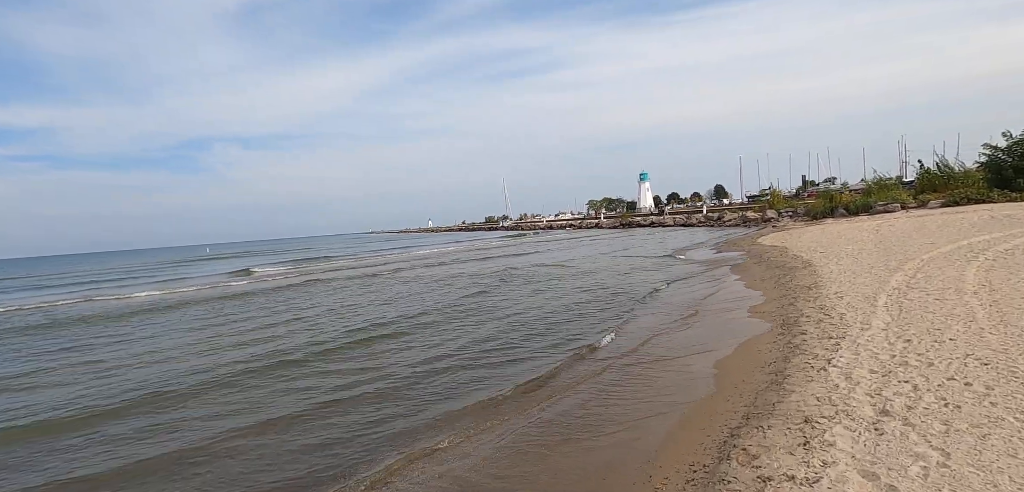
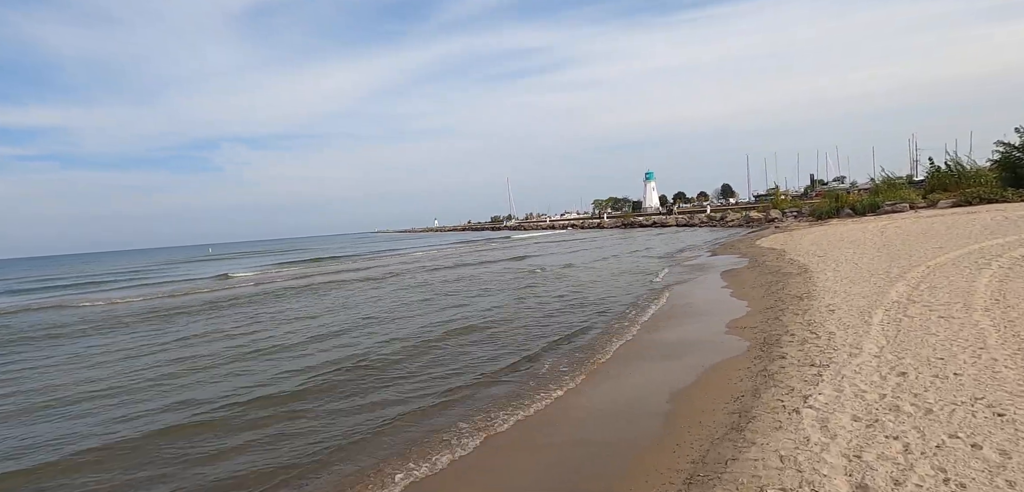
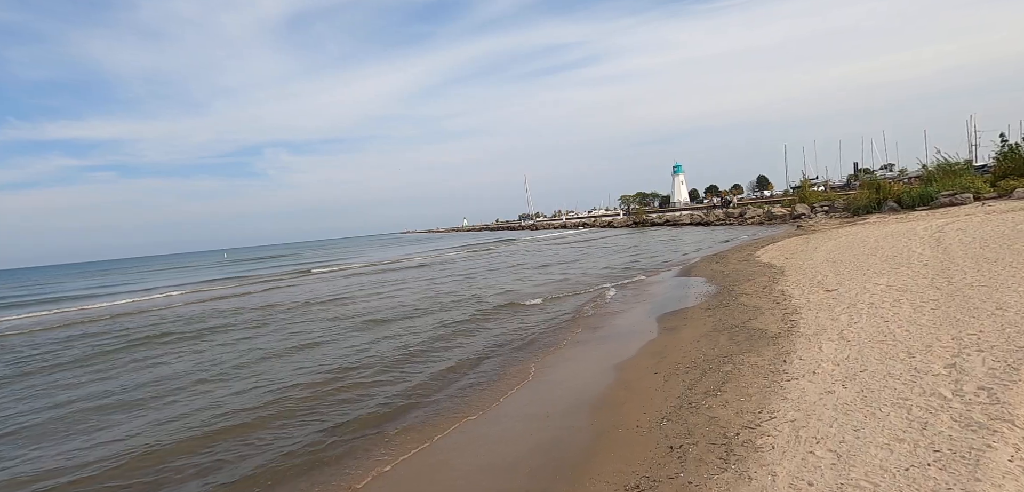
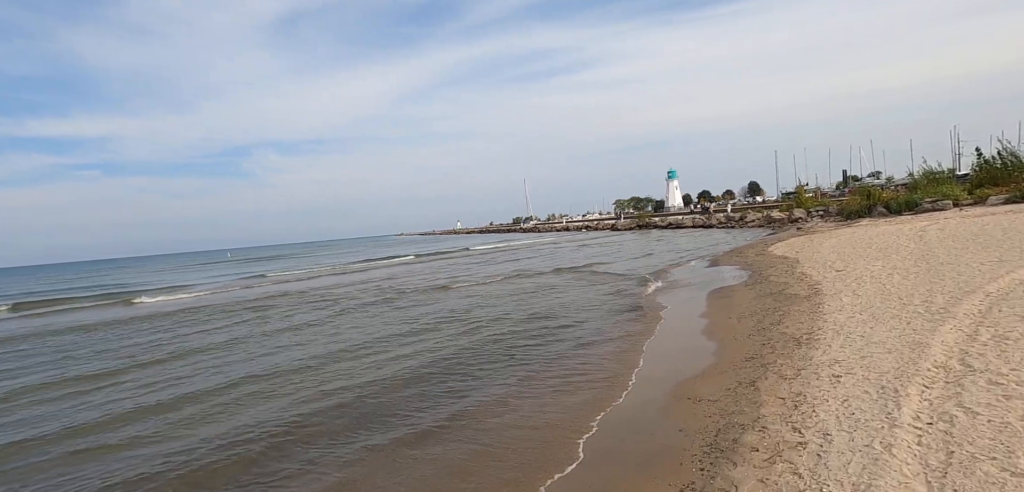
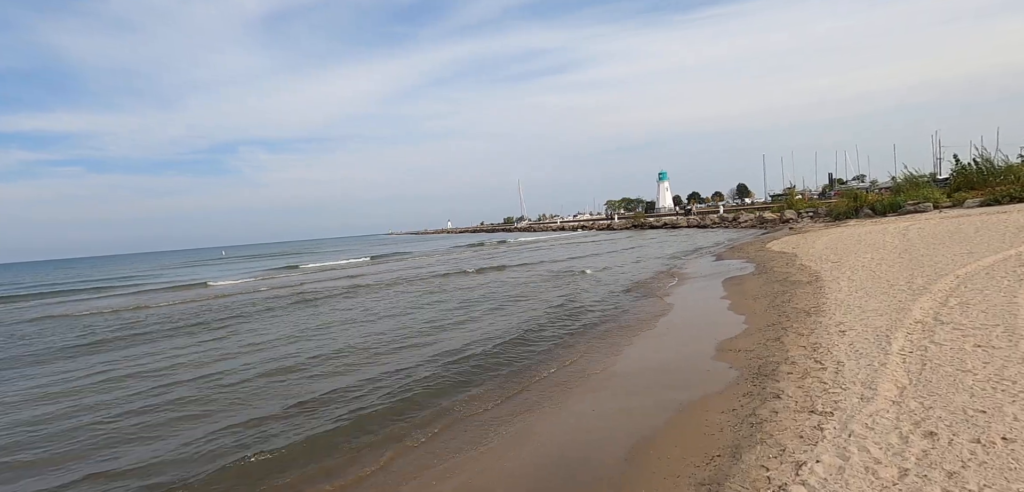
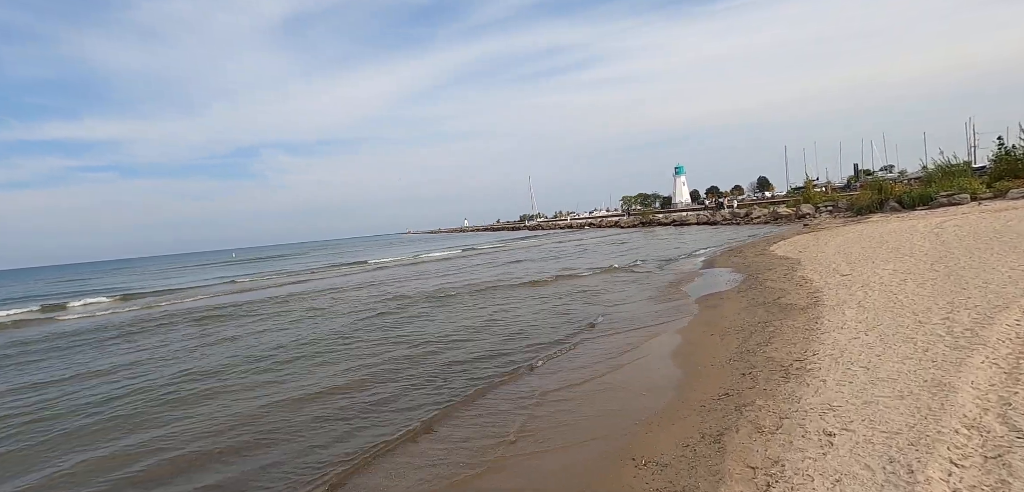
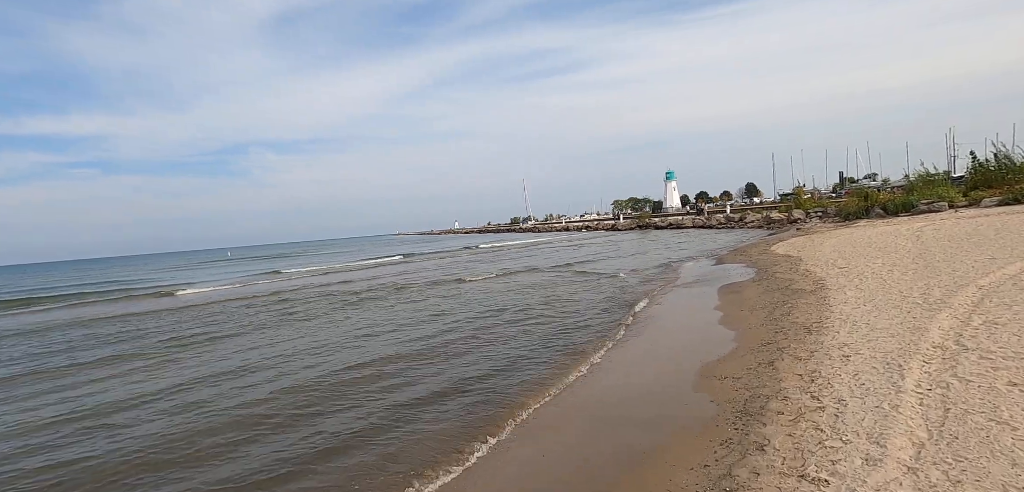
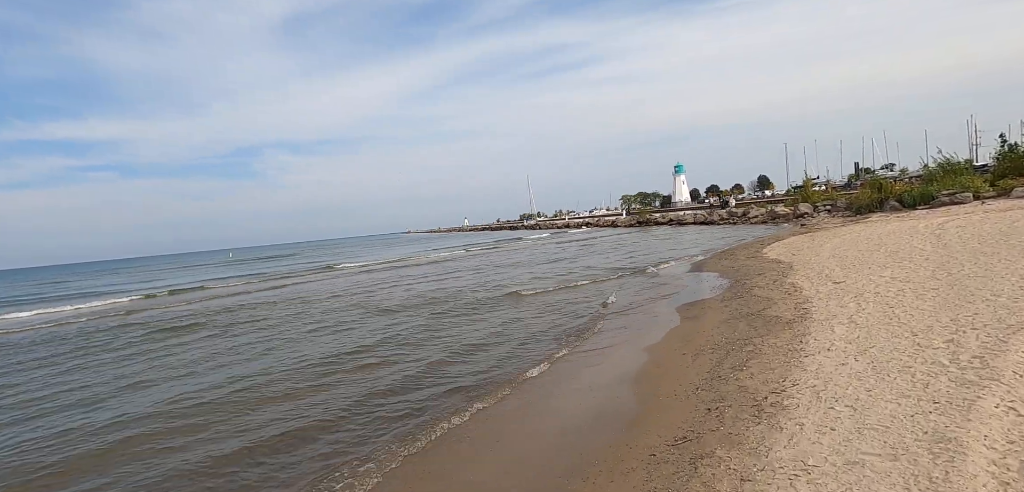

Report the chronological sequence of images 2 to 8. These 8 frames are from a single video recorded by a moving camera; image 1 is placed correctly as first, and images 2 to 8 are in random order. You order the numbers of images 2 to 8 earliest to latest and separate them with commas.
2, 5, 7, 4, 6, 8, 3
